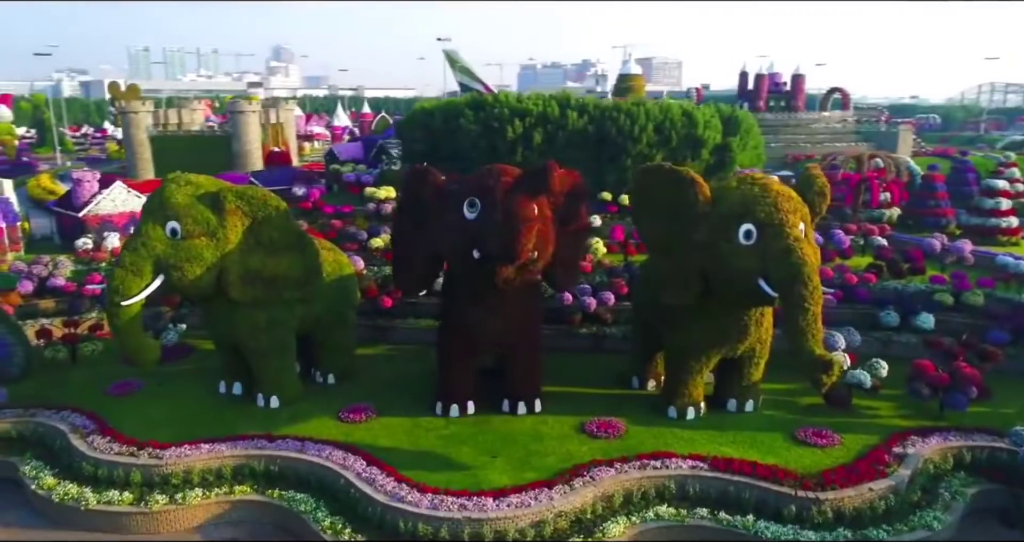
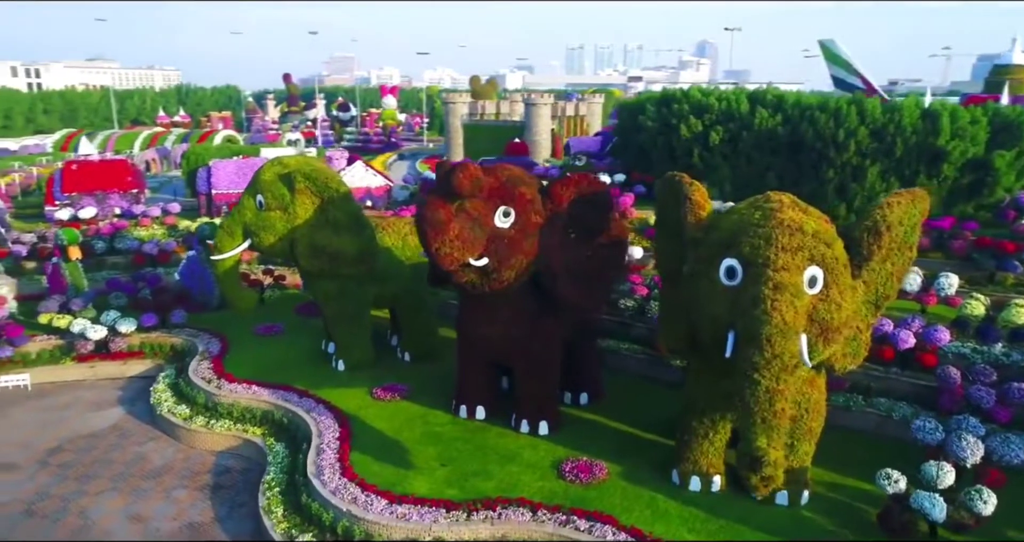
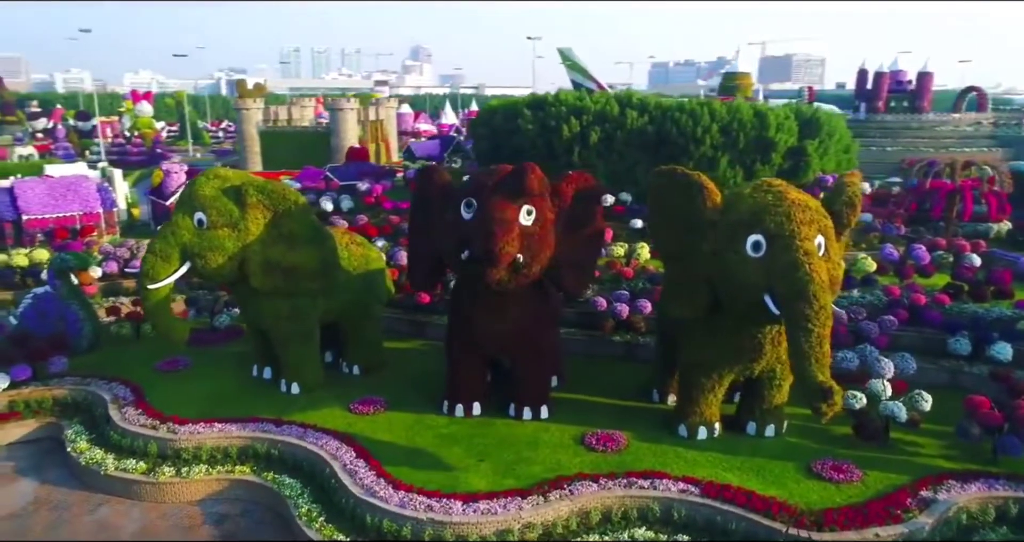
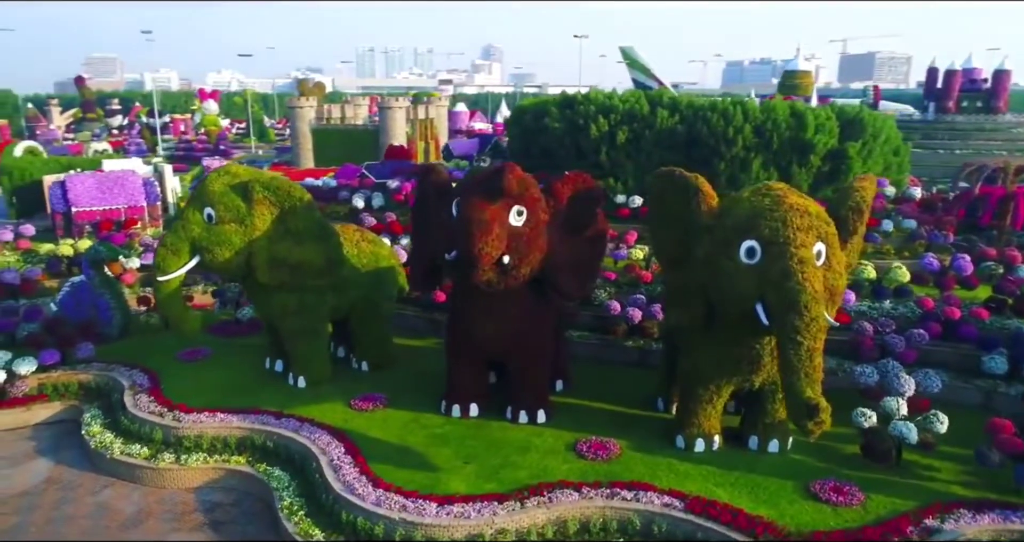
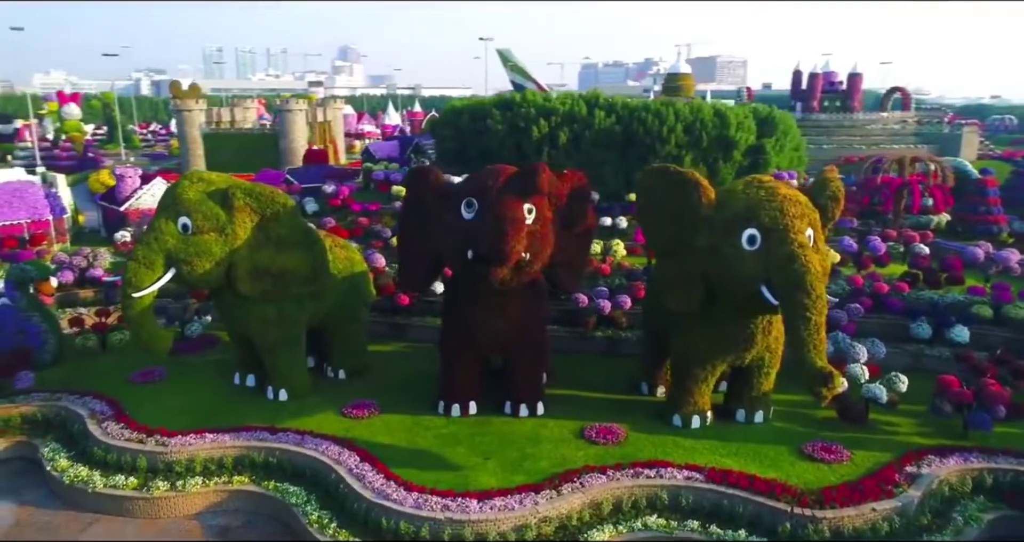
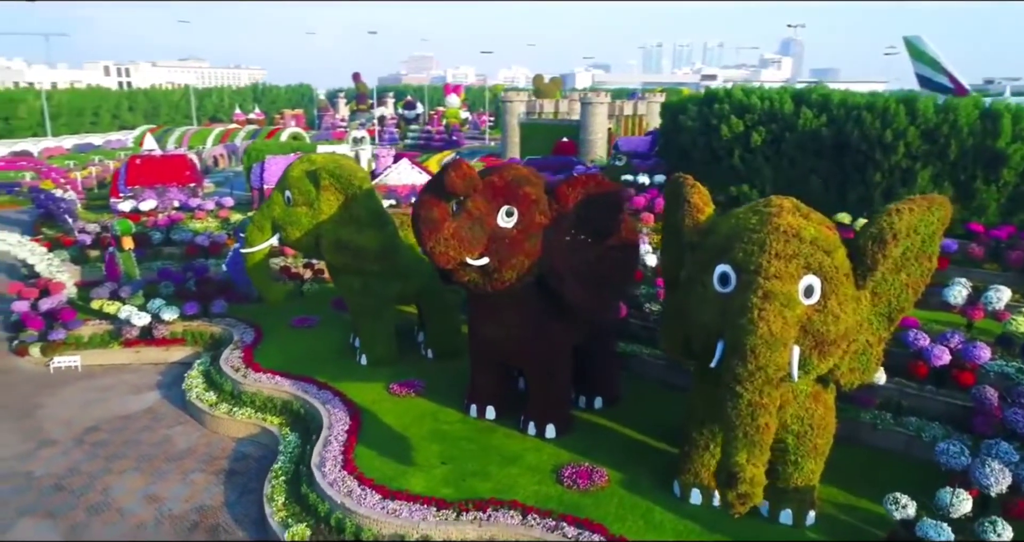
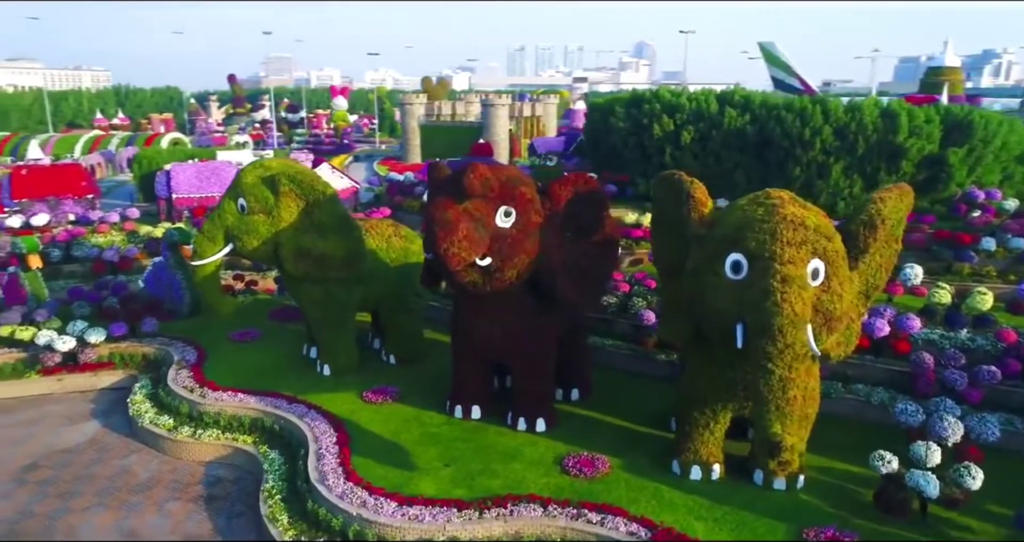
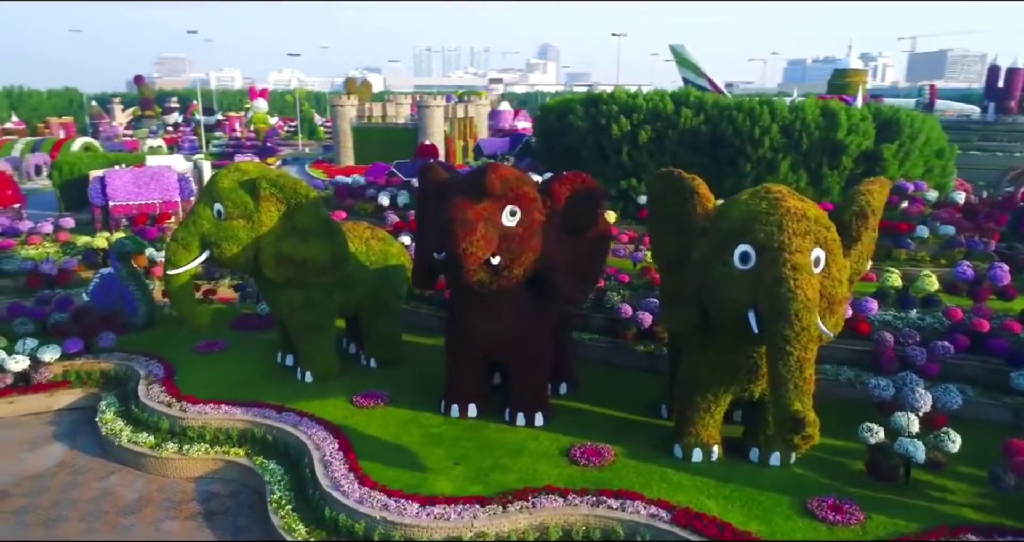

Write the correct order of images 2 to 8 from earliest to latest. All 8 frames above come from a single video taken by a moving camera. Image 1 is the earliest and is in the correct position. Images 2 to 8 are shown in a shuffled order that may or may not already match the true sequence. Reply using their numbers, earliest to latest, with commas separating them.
5, 3, 4, 8, 7, 2, 6
